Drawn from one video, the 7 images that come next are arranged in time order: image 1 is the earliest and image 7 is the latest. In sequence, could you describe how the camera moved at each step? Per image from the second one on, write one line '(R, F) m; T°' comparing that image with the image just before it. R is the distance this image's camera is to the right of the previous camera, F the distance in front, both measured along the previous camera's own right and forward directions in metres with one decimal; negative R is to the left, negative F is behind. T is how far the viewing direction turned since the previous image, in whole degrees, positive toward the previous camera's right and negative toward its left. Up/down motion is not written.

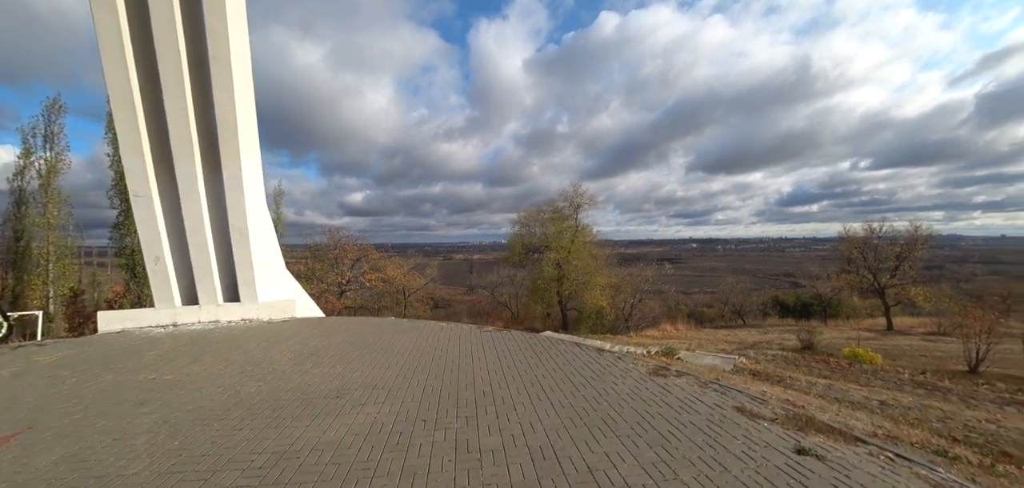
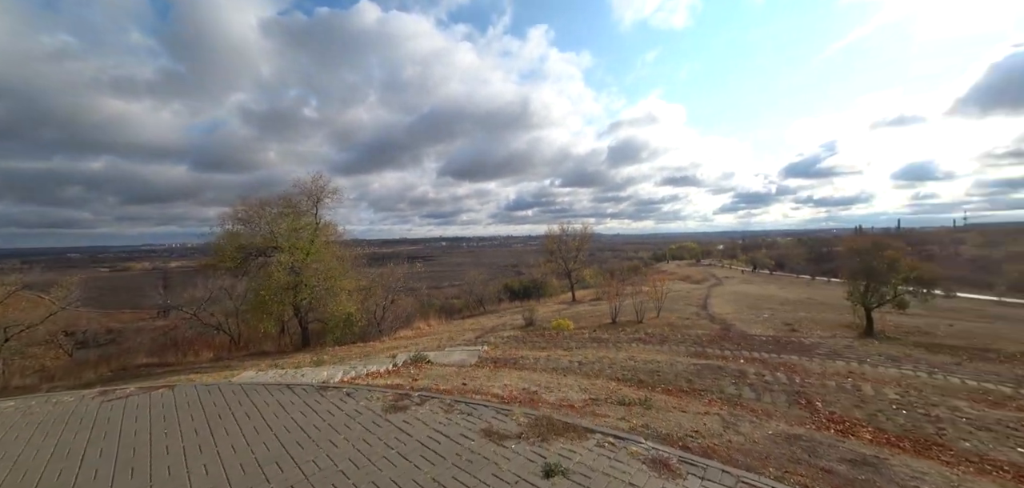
(+0.2, +0.6) m; +35°
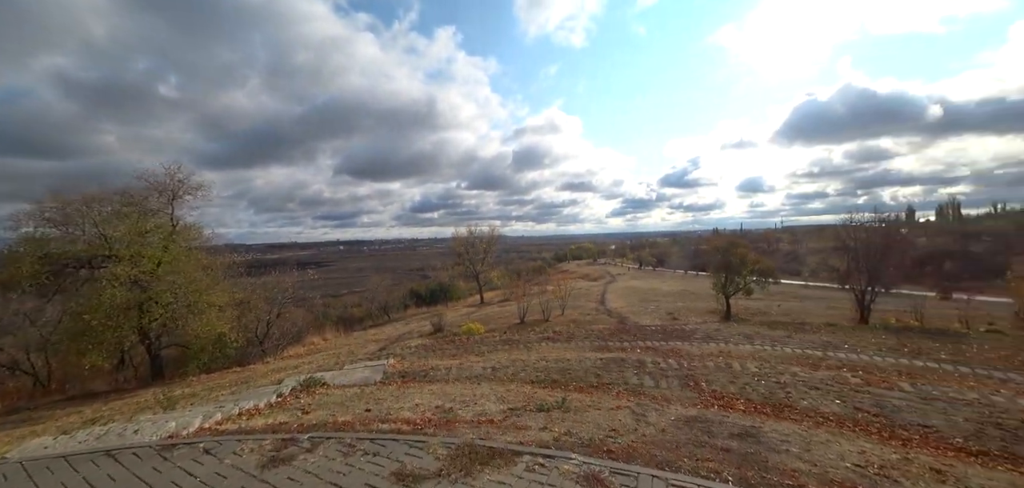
(-0.1, +0.4) m; +14°
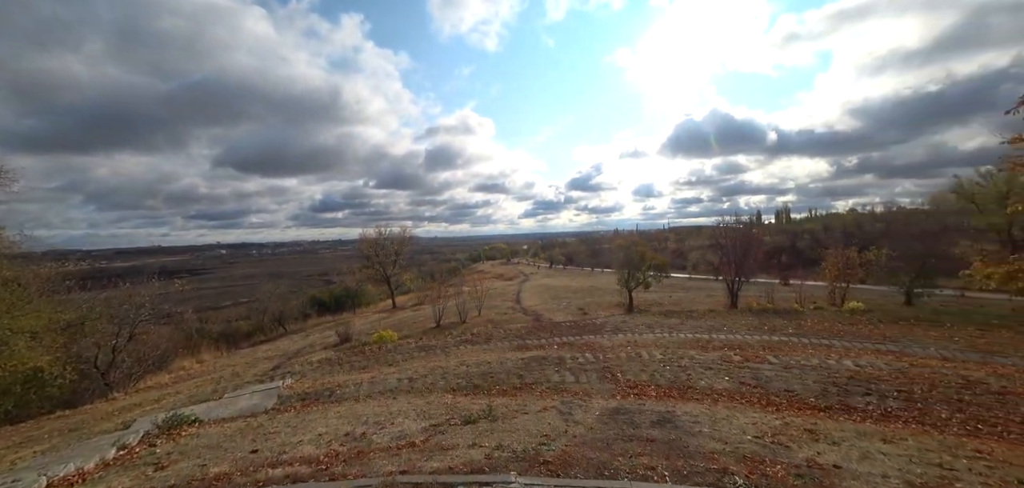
(-0.1, +0.4) m; +13°
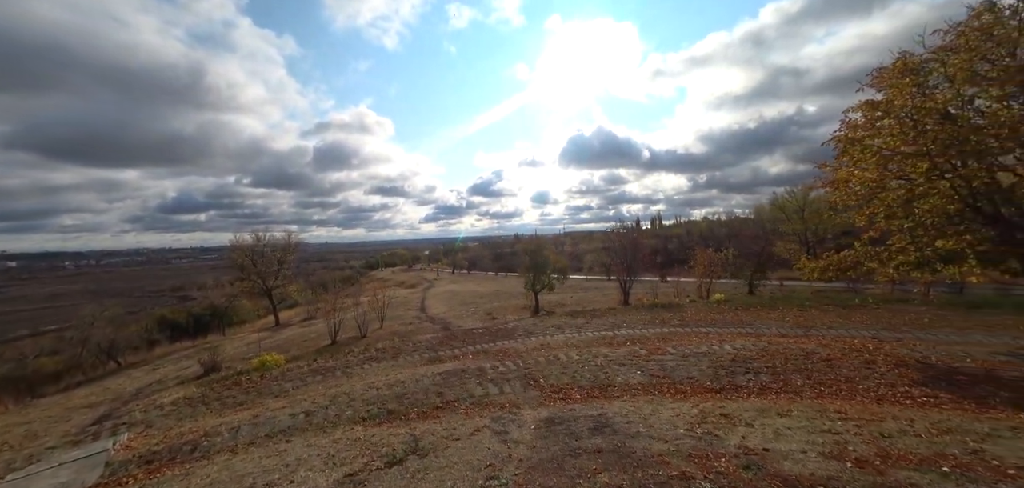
(-0.4, +0.7) m; +15°
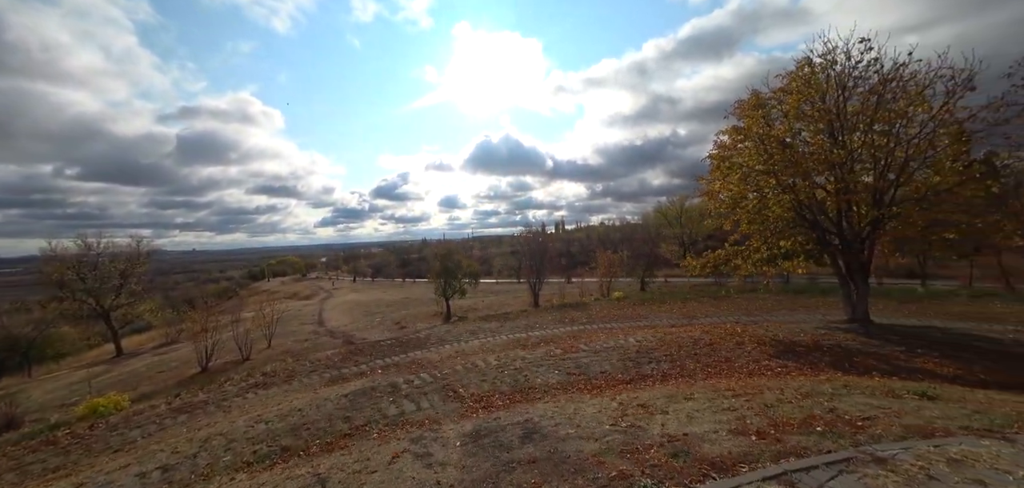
(-0.2, +0.4) m; +14°
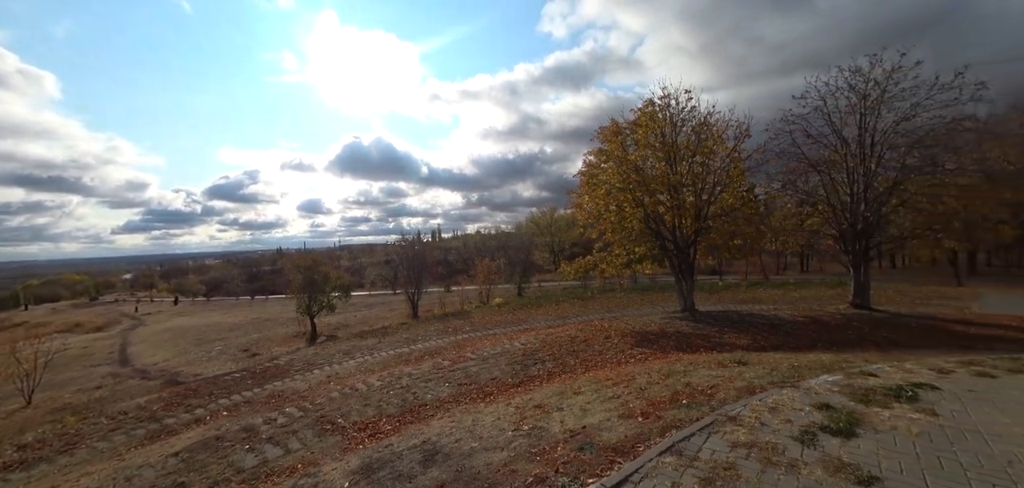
(-0.2, +0.3) m; +18°
